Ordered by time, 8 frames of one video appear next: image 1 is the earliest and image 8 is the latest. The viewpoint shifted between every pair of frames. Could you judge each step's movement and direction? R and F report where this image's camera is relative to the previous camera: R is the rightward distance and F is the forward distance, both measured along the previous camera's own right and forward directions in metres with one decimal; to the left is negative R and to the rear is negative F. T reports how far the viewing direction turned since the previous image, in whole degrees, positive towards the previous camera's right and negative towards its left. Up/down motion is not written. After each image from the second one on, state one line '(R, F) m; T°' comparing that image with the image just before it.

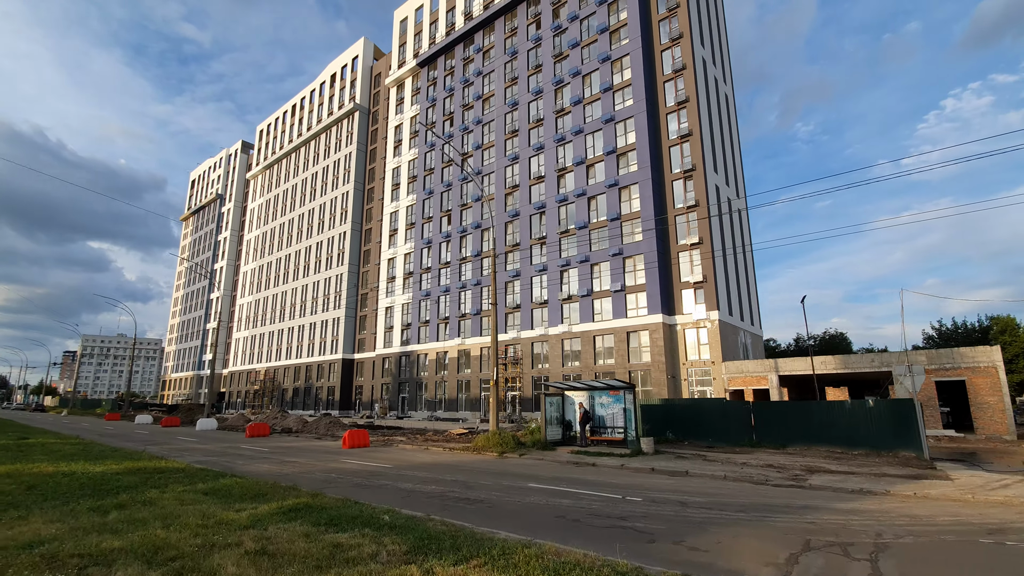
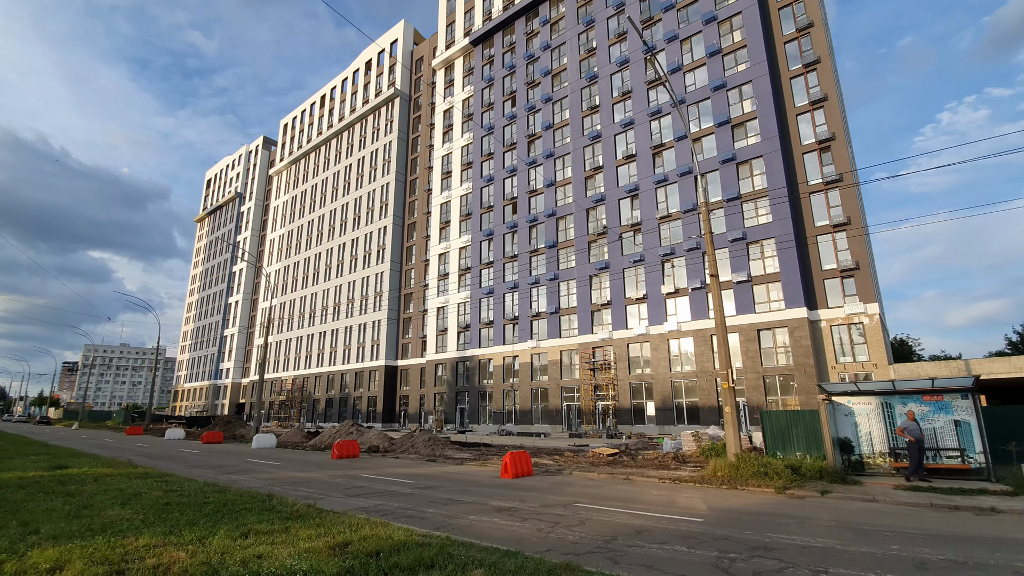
(-8.5, +6.8) m; 0°
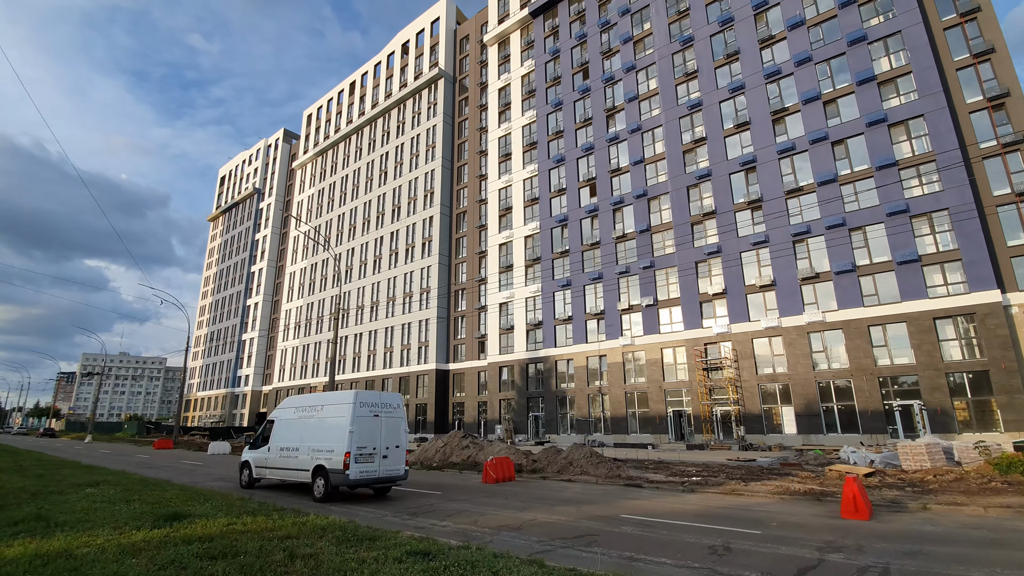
(-8.4, +6.3) m; 0°
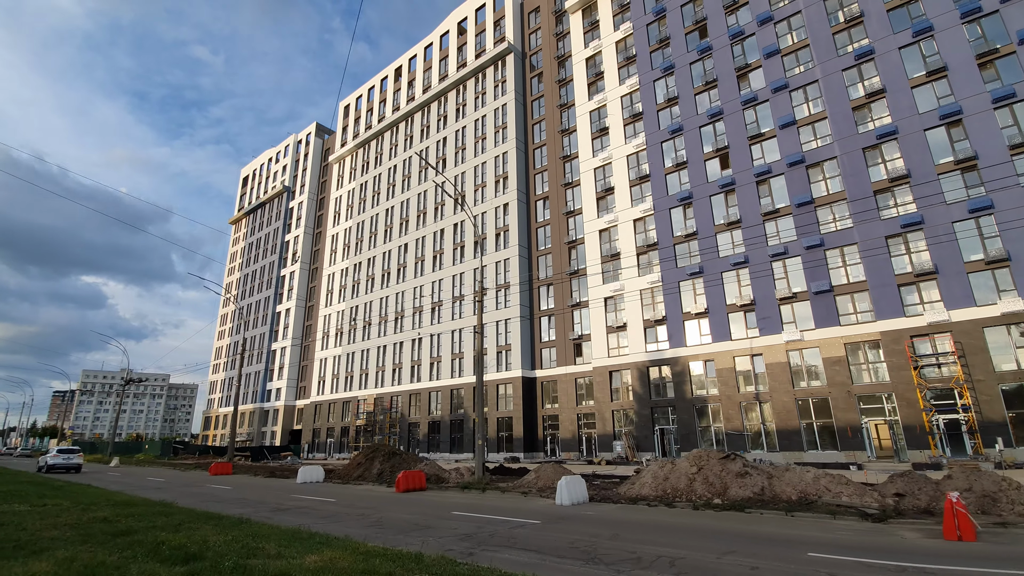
(-10.6, +7.8) m; 0°
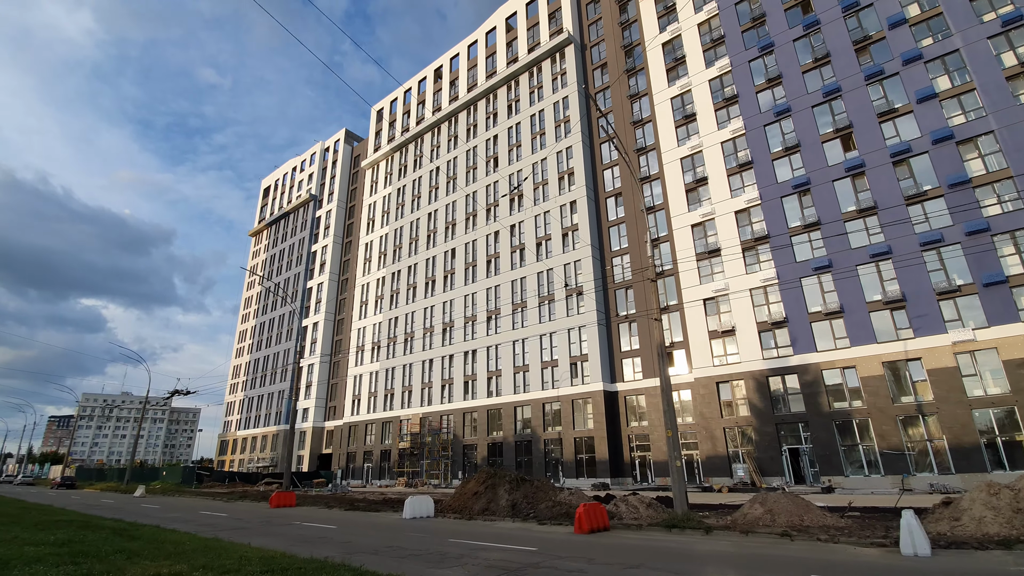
(-7.5, +5.3) m; 0°
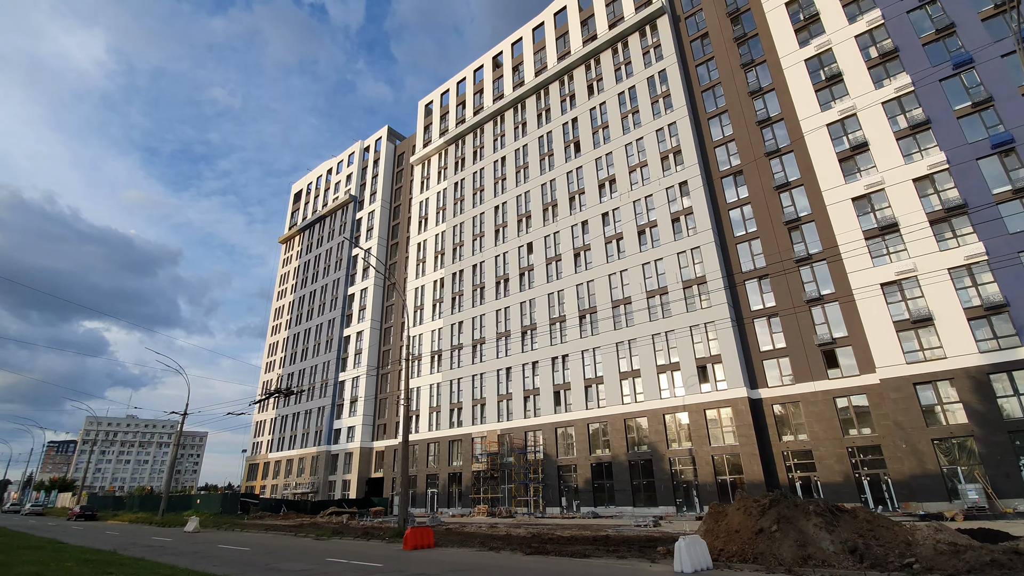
(-9.7, +6.9) m; 0°
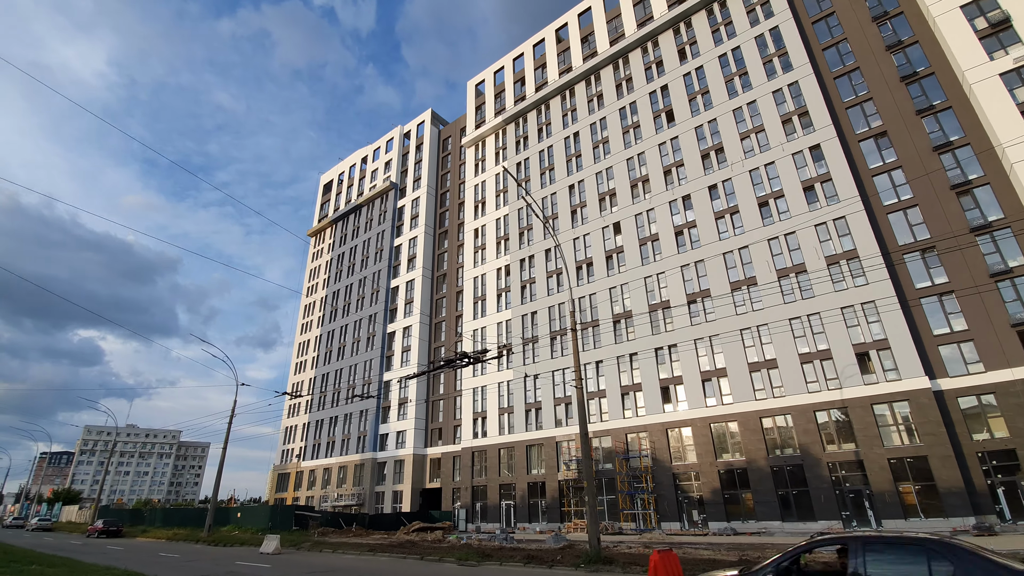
(-9.2, +6.0) m; +1°
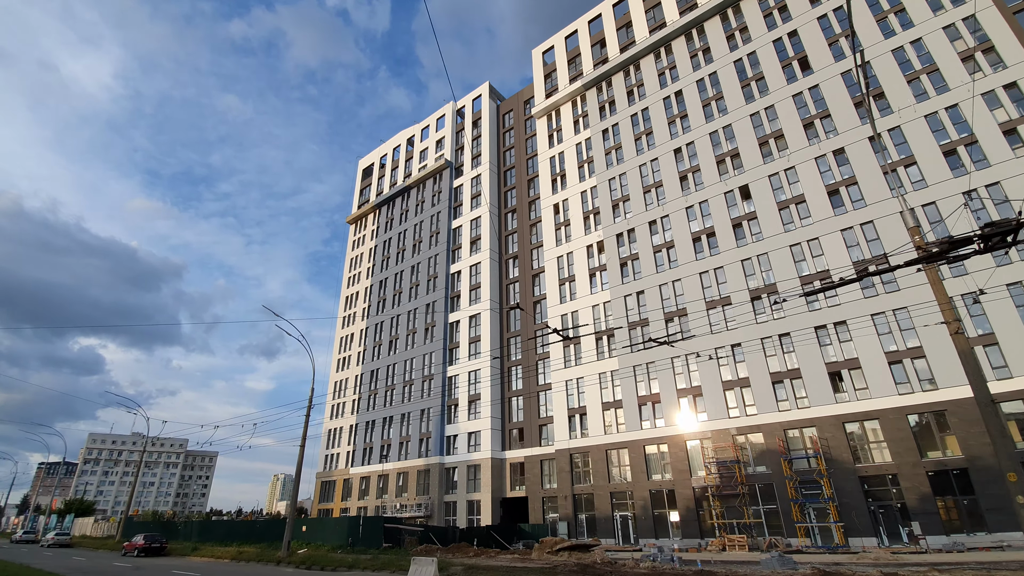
(-10.0, +6.9) m; 0°
